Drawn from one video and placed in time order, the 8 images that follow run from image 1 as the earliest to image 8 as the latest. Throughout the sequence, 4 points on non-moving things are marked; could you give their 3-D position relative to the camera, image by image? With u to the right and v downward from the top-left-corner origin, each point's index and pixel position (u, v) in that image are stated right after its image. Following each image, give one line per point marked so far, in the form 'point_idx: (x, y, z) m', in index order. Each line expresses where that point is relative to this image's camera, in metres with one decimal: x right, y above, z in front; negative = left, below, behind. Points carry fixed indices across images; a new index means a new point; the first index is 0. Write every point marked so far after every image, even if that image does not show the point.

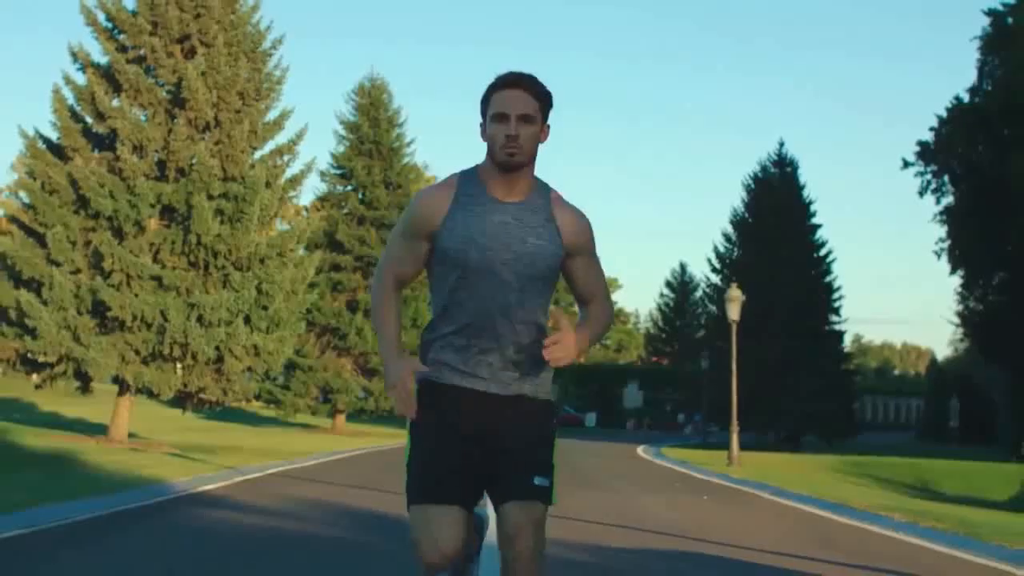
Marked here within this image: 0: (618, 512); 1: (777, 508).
0: (+1.5, -2.8, +16.8) m
1: (+3.6, -2.9, +18.2) m
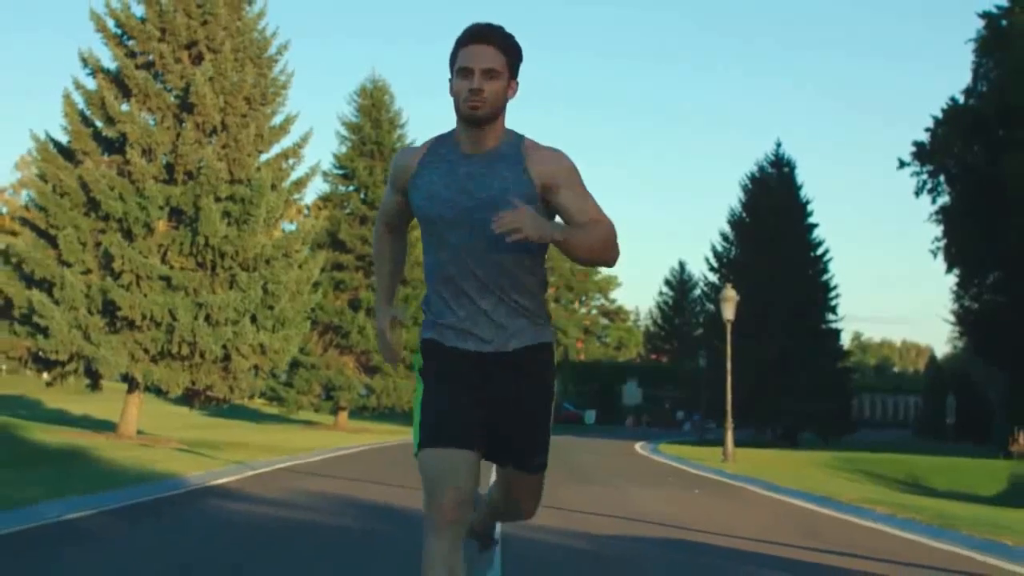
0: (+1.5, -2.8, +17.6) m
1: (+3.6, -3.0, +18.9) m
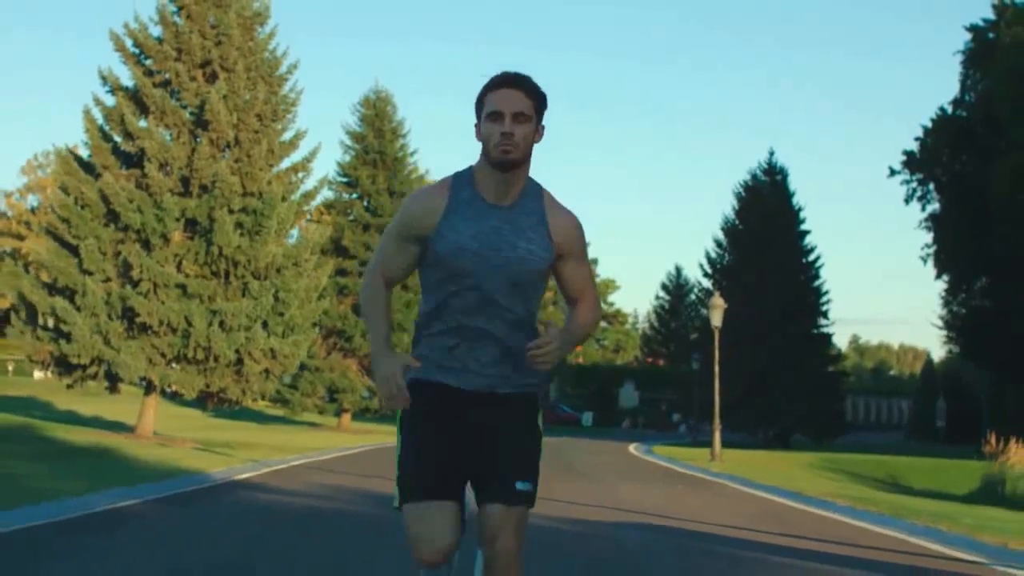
0: (+1.4, -3.0, +19.2) m
1: (+3.6, -3.1, +20.5) m
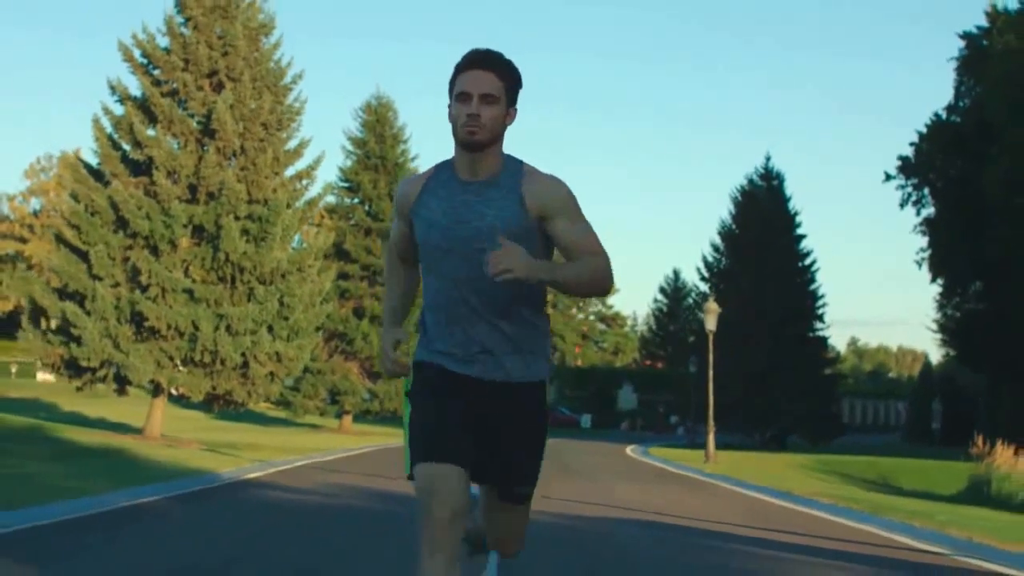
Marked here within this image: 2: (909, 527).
0: (+1.4, -3.1, +20.0) m
1: (+3.5, -3.3, +21.3) m
2: (+4.5, -2.7, +15.1) m
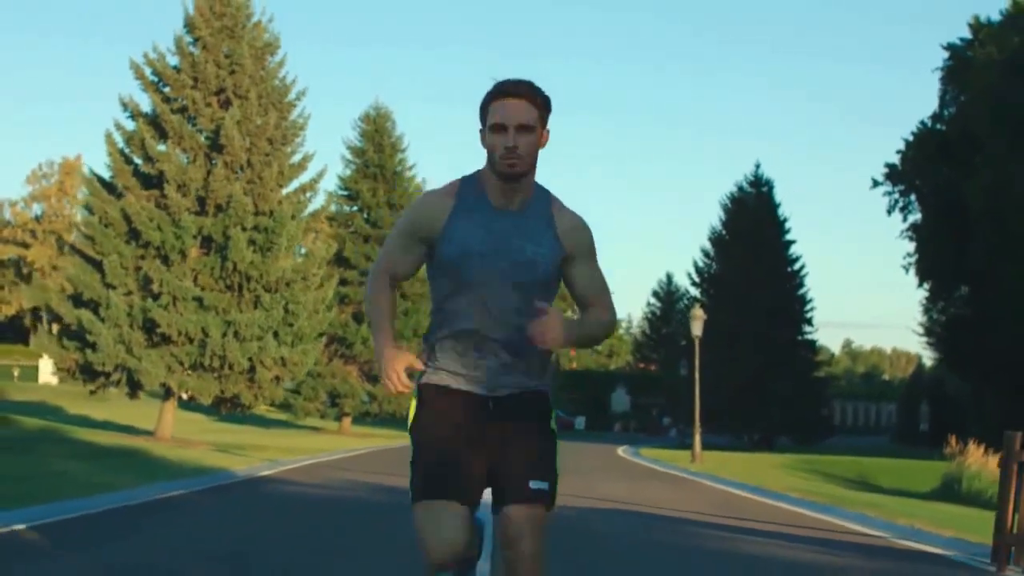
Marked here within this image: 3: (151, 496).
0: (+1.3, -3.3, +21.6) m
1: (+3.5, -3.4, +22.9) m
2: (+4.4, -2.8, +16.7) m
3: (-4.8, -2.8, +18.0) m
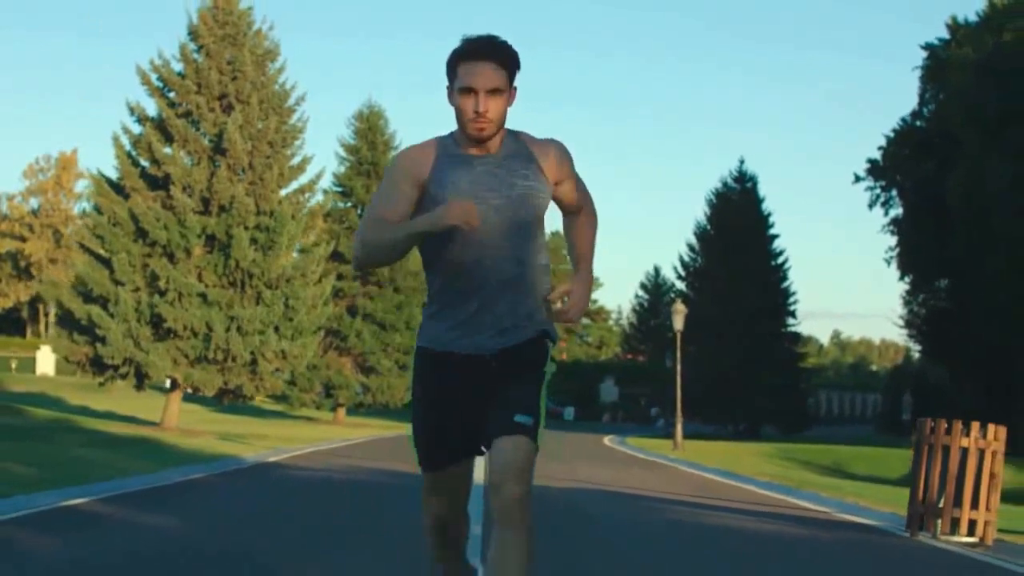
0: (+1.1, -3.2, +23.3) m
1: (+3.3, -3.4, +24.7) m
2: (+4.2, -2.8, +18.4) m
3: (-4.9, -2.8, +19.7) m
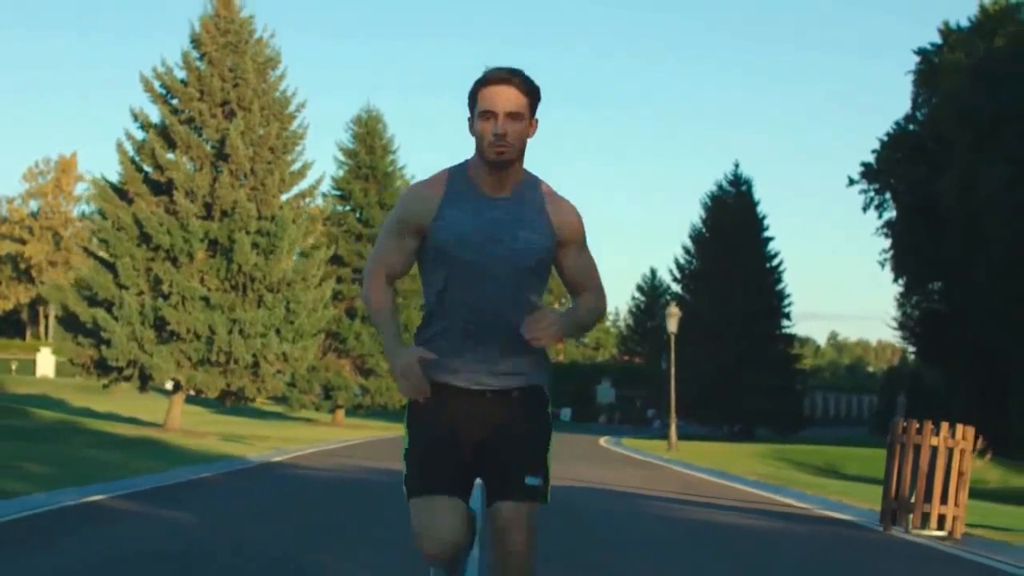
0: (+1.1, -3.3, +24.0) m
1: (+3.2, -3.5, +25.4) m
2: (+4.2, -2.9, +19.1) m
3: (-5.0, -2.9, +20.4) m
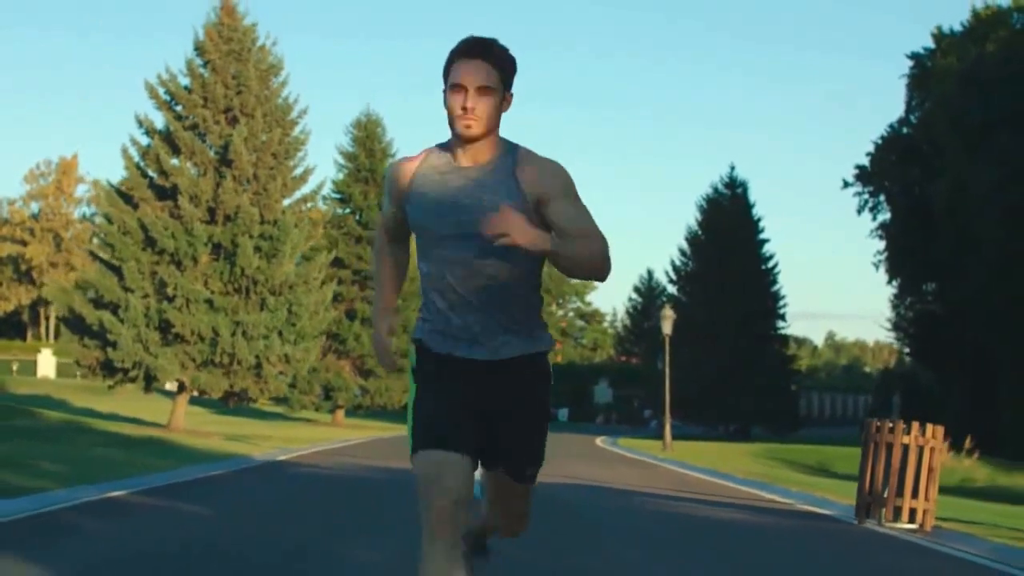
0: (+1.0, -3.4, +24.8) m
1: (+3.2, -3.6, +26.1) m
2: (+4.2, -3.0, +19.9) m
3: (-5.0, -2.9, +21.1) m
